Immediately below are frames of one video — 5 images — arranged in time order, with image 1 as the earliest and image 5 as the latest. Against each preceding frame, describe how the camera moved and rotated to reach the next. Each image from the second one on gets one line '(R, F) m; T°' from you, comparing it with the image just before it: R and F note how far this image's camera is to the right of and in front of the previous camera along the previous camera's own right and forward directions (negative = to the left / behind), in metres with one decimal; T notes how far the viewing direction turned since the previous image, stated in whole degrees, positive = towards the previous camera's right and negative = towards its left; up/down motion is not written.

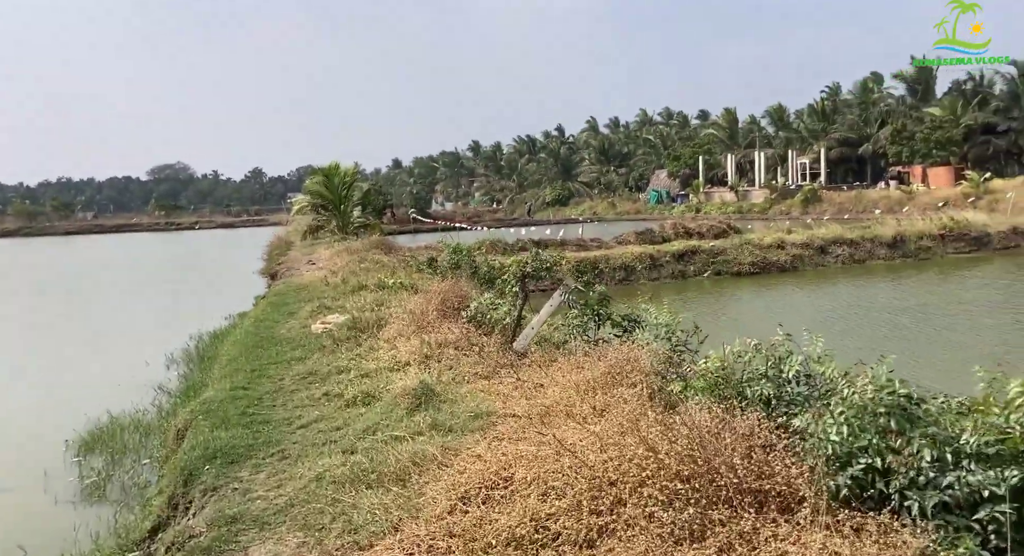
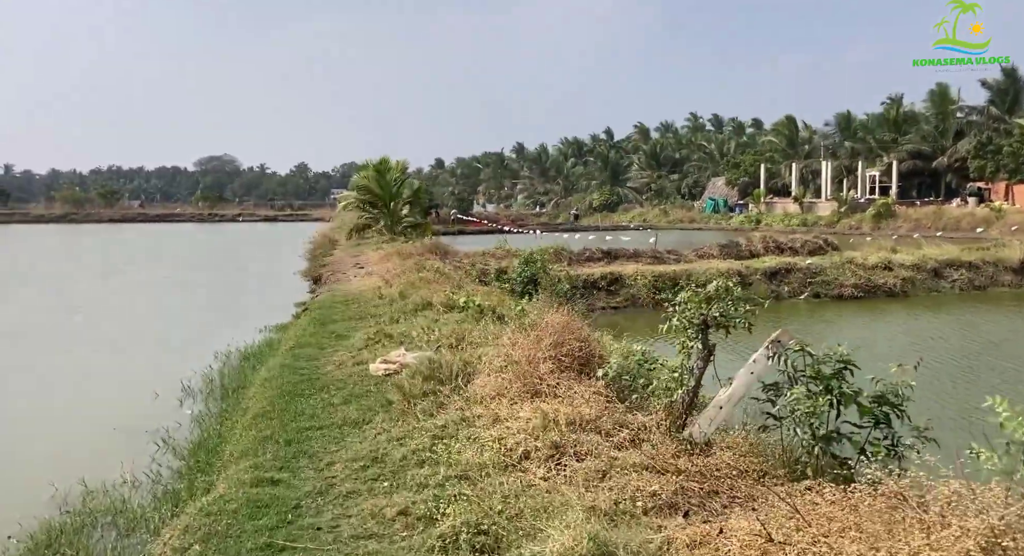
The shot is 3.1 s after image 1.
(-0.8, +2.4) m; -3°
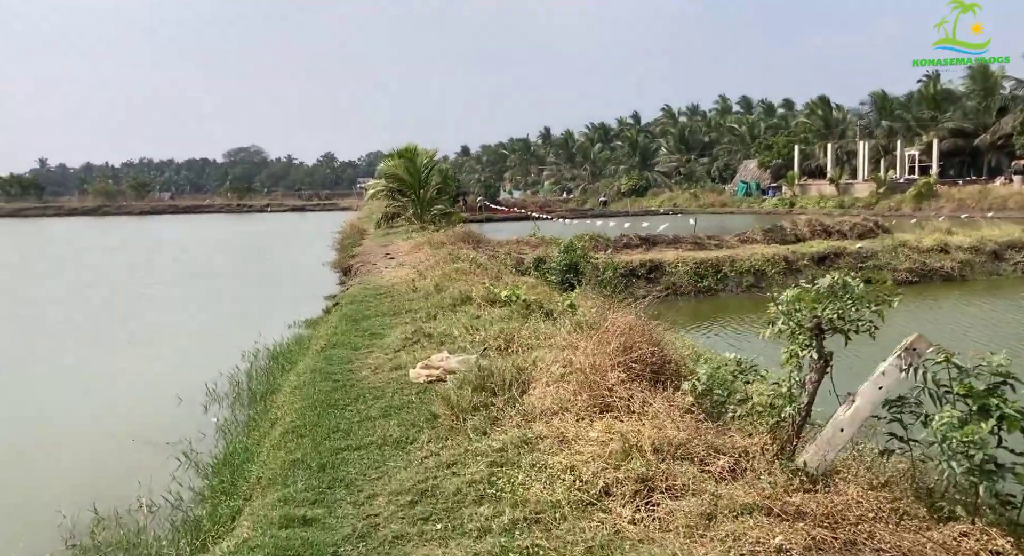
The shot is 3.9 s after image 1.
(-0.2, +0.7) m; -2°
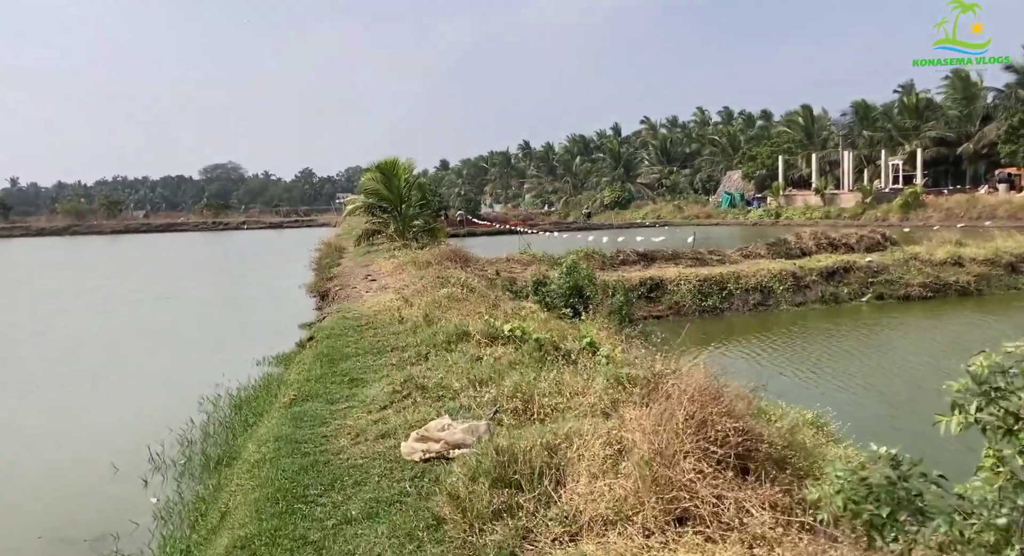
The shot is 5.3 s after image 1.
(-0.2, +1.3) m; +1°
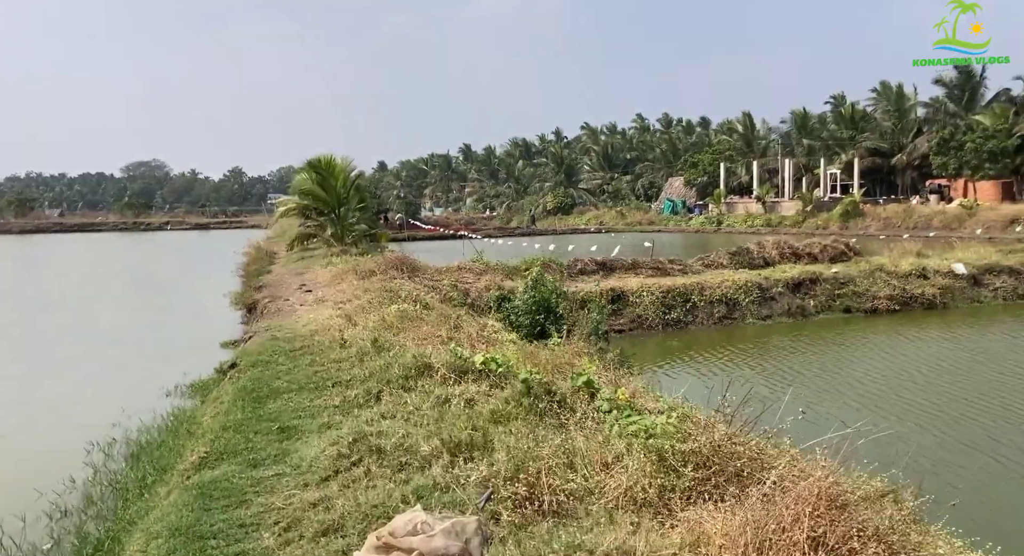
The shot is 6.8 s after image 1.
(-0.3, +1.4) m; +5°
